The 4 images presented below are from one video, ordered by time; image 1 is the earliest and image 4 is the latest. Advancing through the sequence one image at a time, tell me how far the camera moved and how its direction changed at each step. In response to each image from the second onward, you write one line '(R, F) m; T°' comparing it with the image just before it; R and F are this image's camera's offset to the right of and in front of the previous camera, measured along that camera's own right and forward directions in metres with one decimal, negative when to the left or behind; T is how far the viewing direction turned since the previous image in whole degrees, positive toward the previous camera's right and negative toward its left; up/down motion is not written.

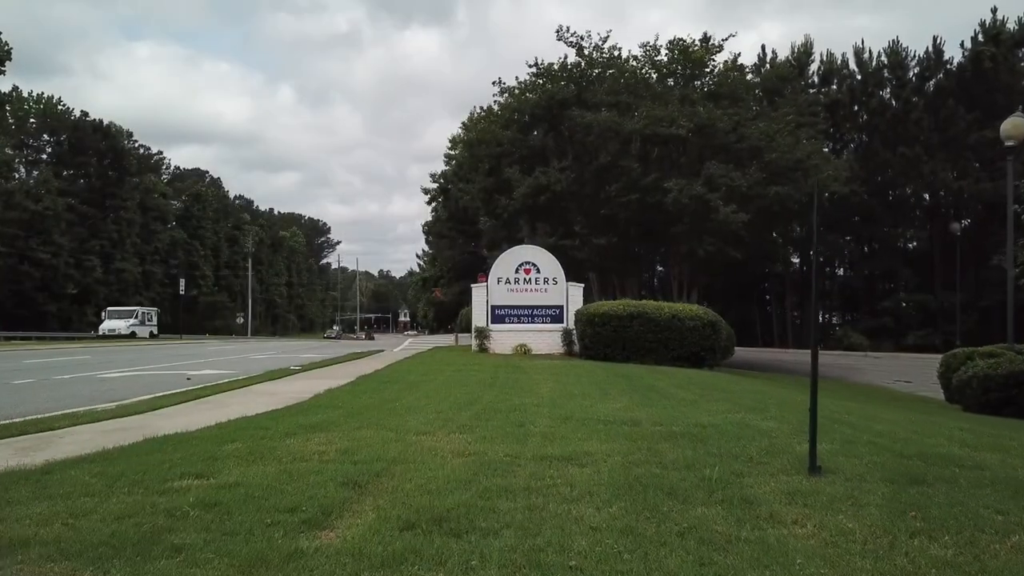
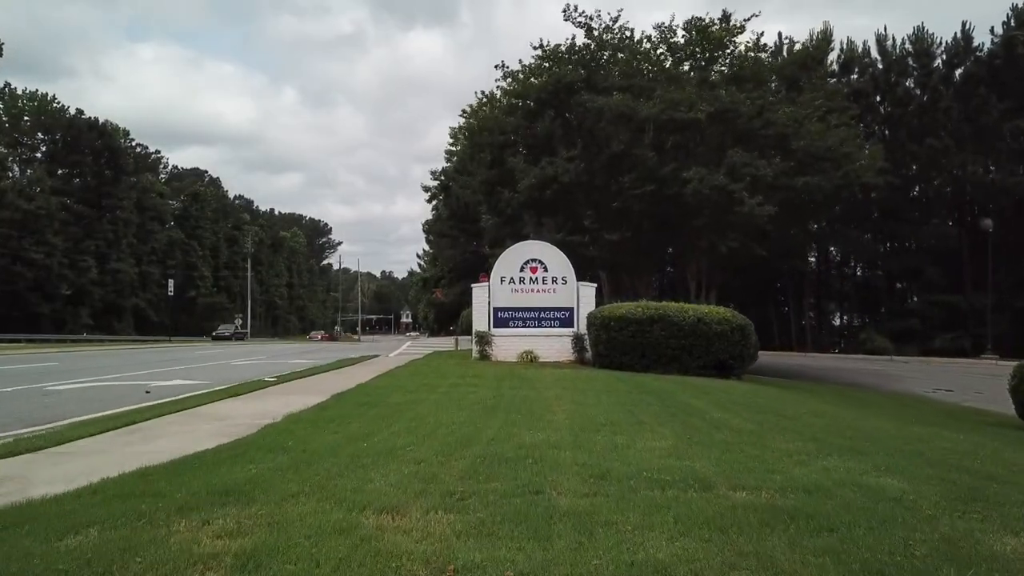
(-0.1, +2.3) m; 0°
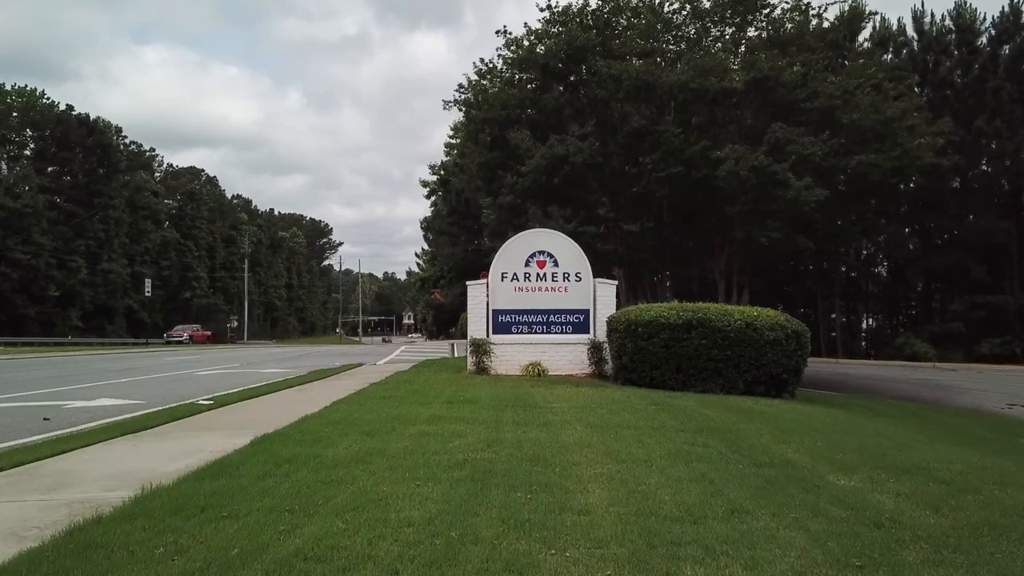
(0.0, +3.6) m; 0°
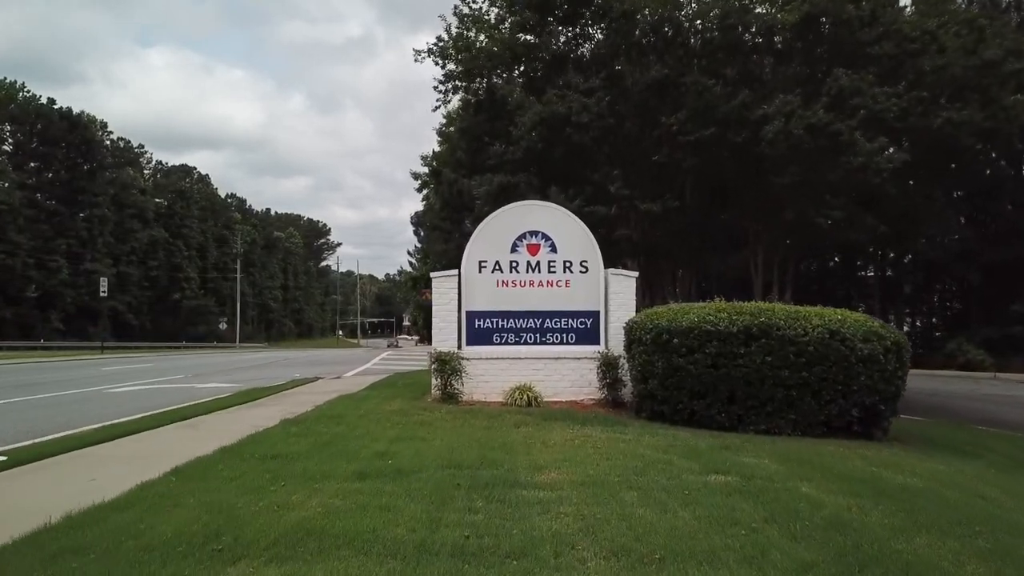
(+0.3, +4.7) m; 0°
